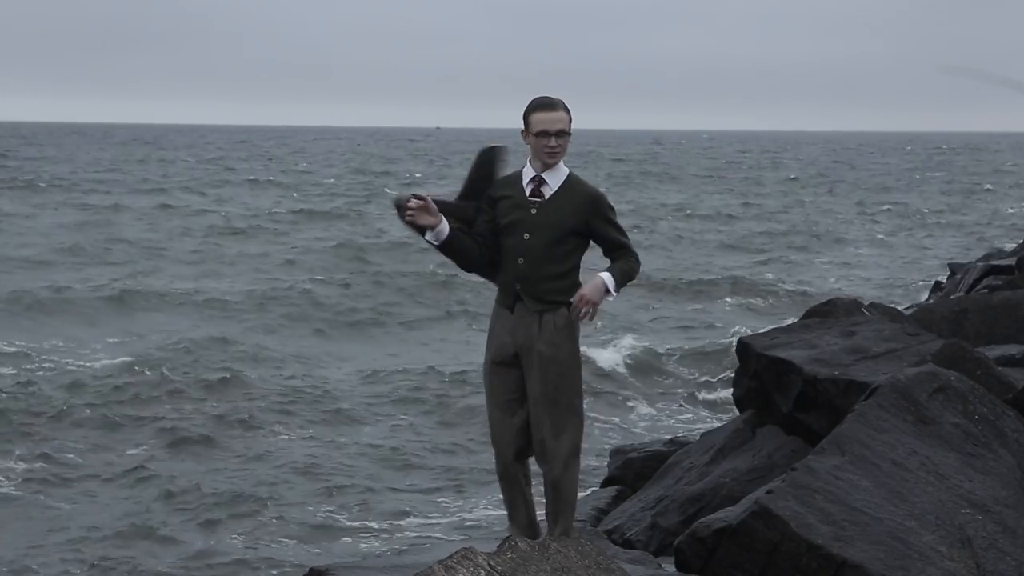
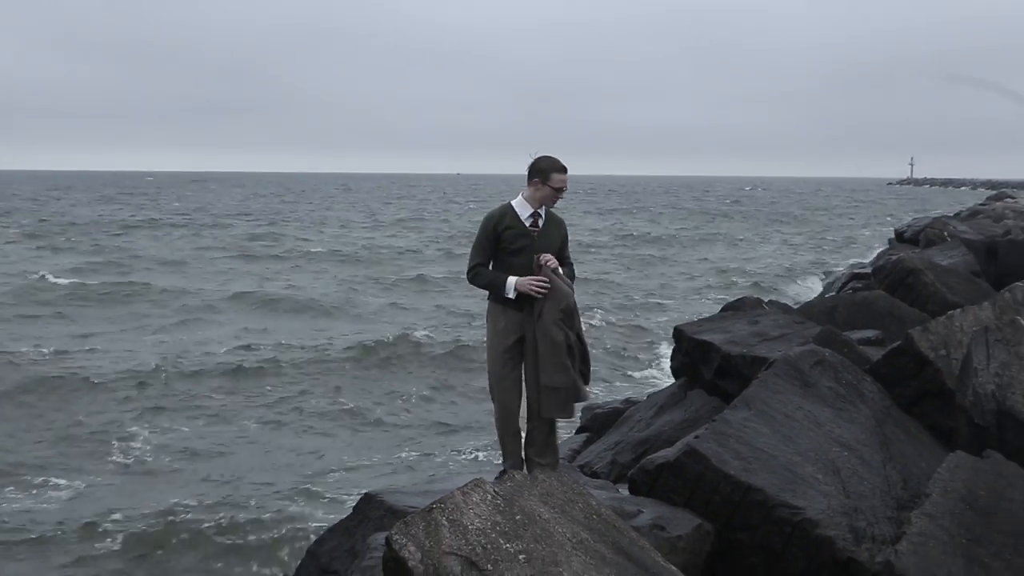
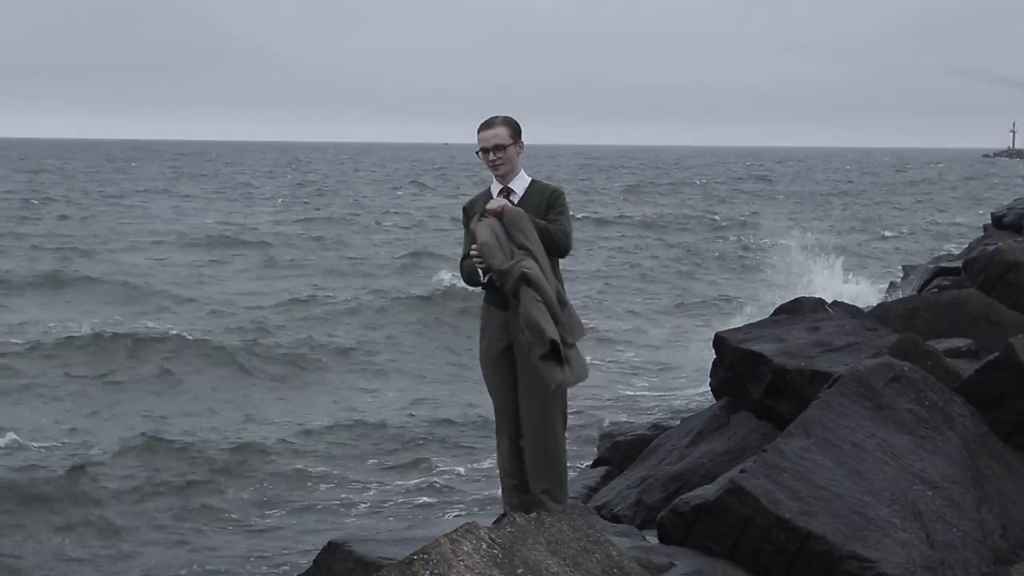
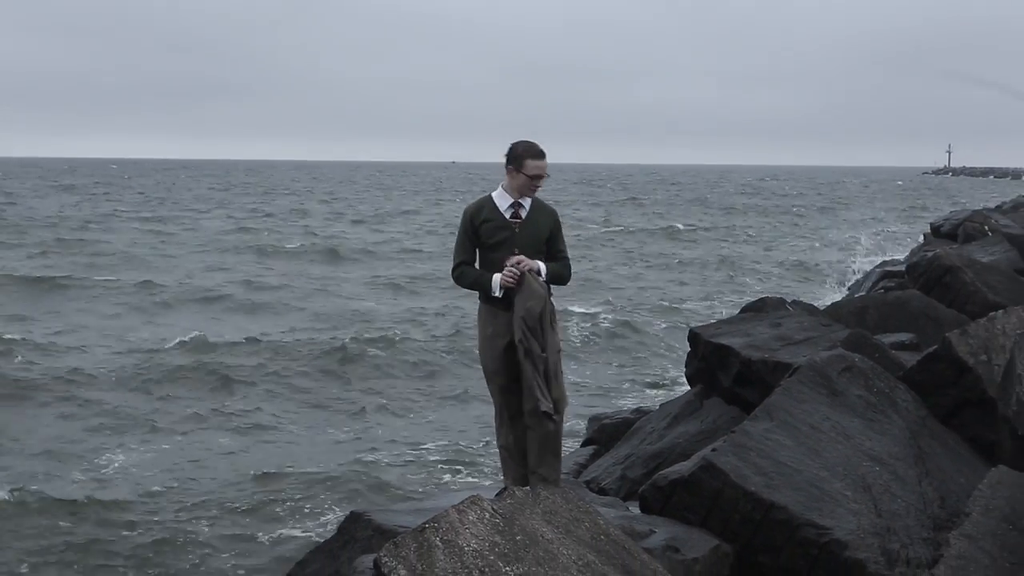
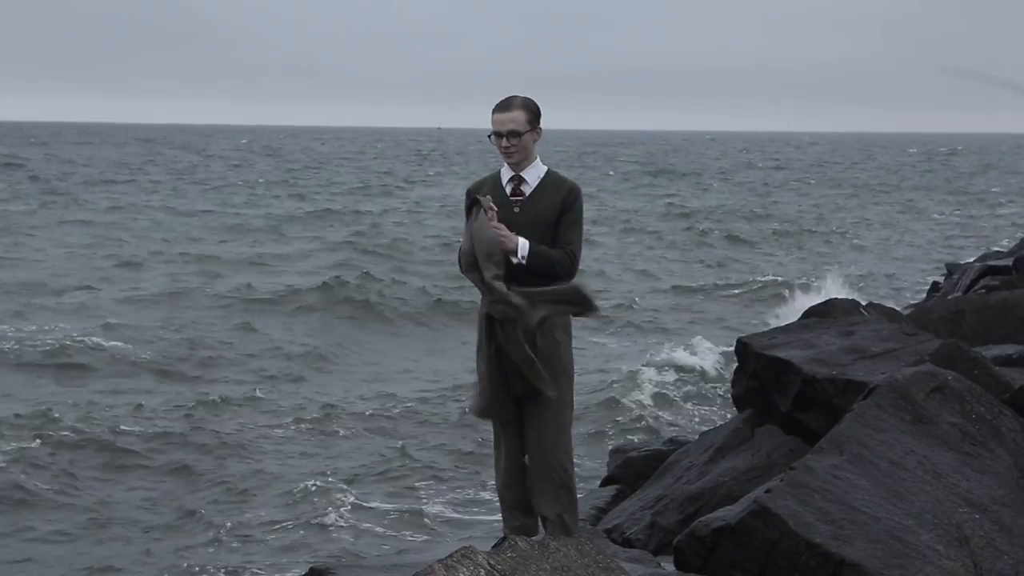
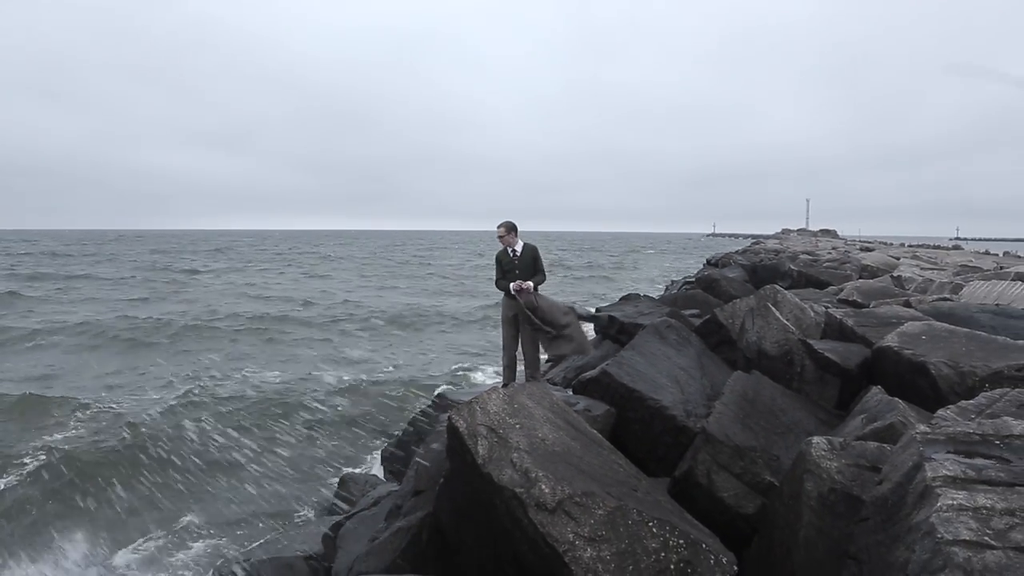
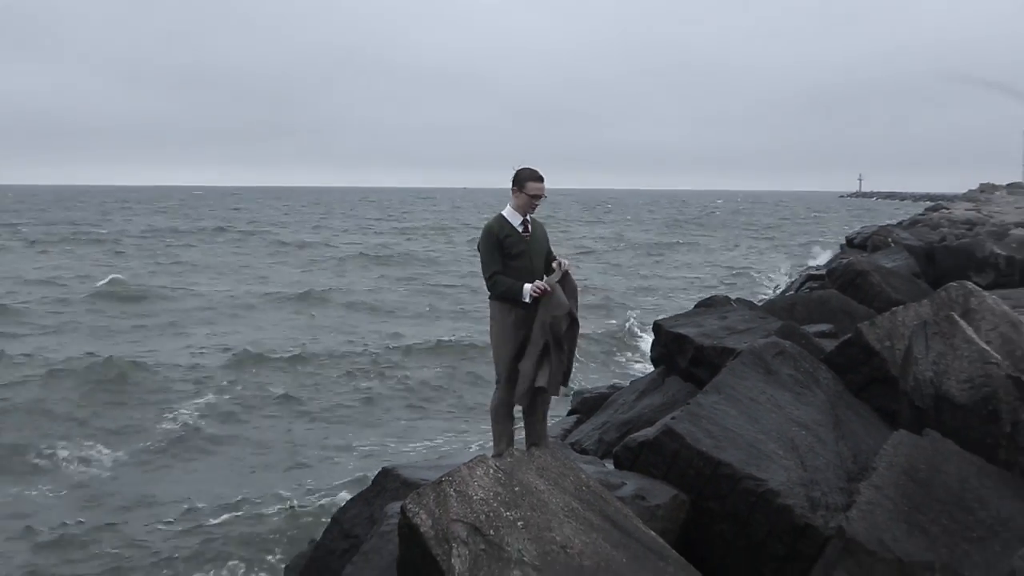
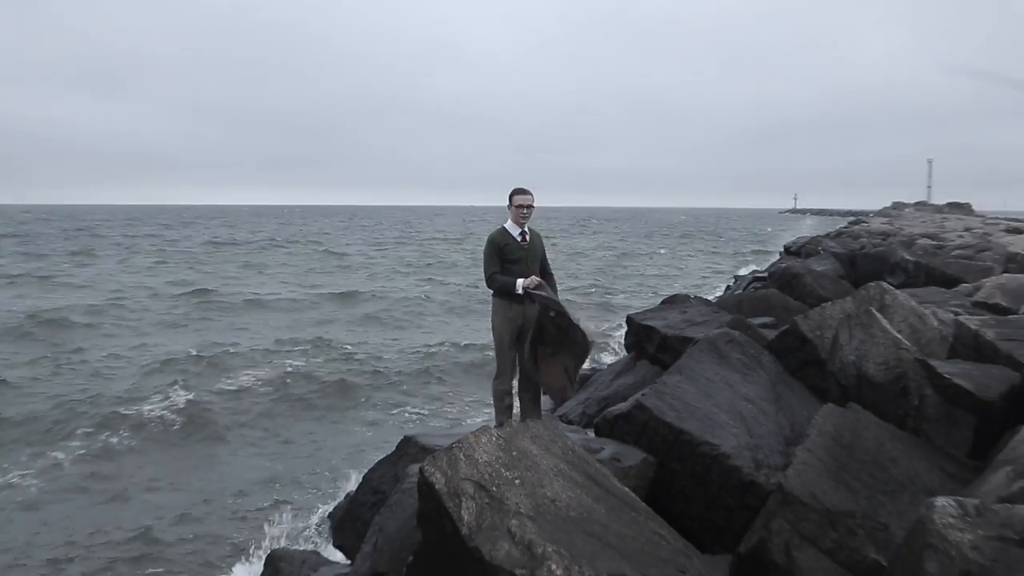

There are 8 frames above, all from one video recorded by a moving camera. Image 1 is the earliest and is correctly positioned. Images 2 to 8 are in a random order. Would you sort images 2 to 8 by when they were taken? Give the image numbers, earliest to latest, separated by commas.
5, 3, 4, 2, 7, 8, 6
